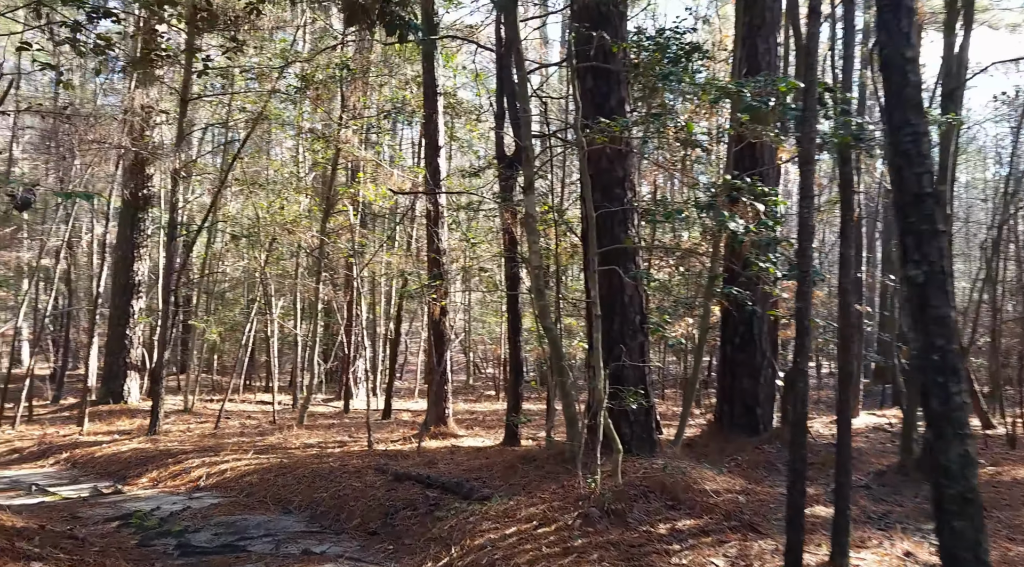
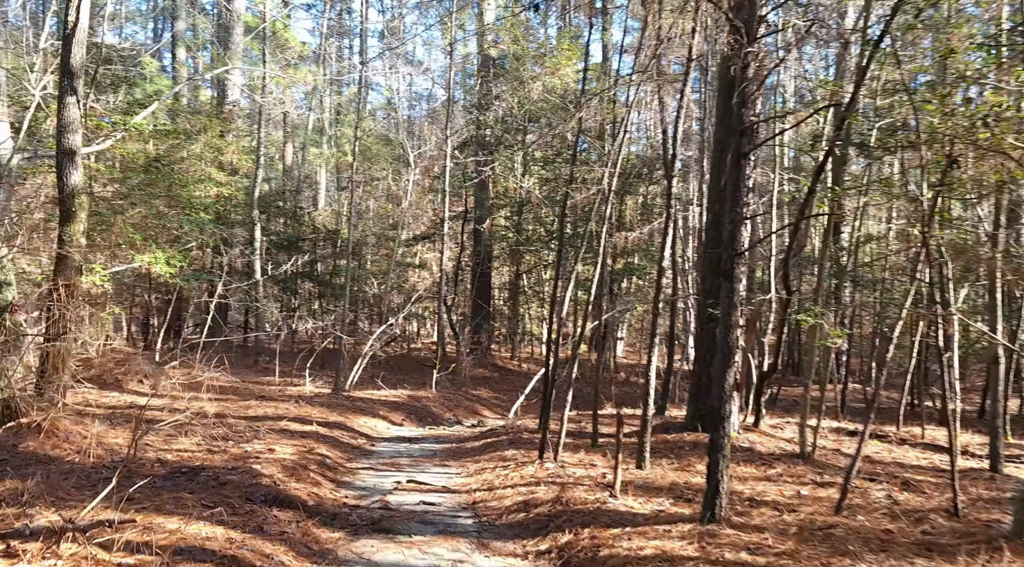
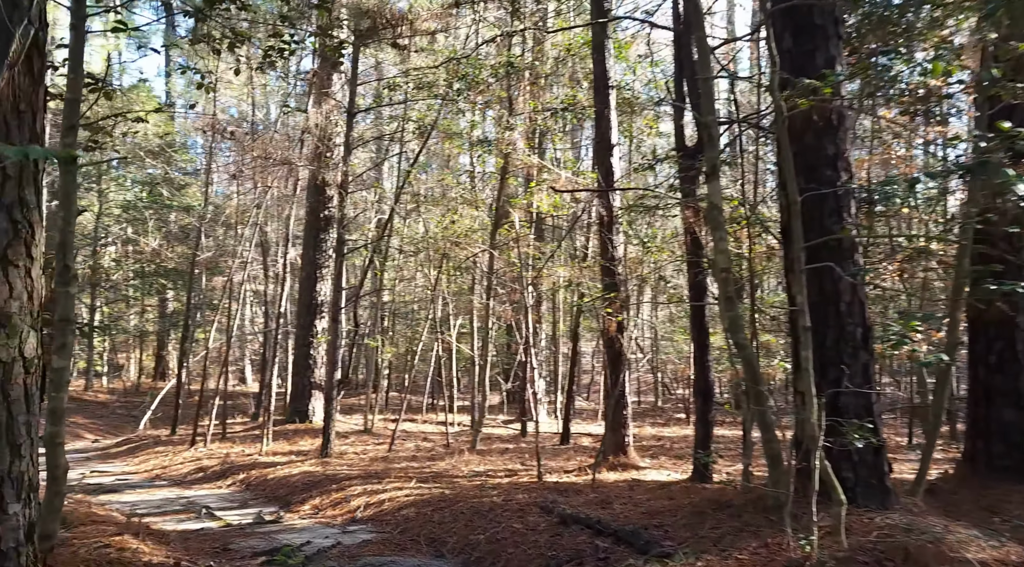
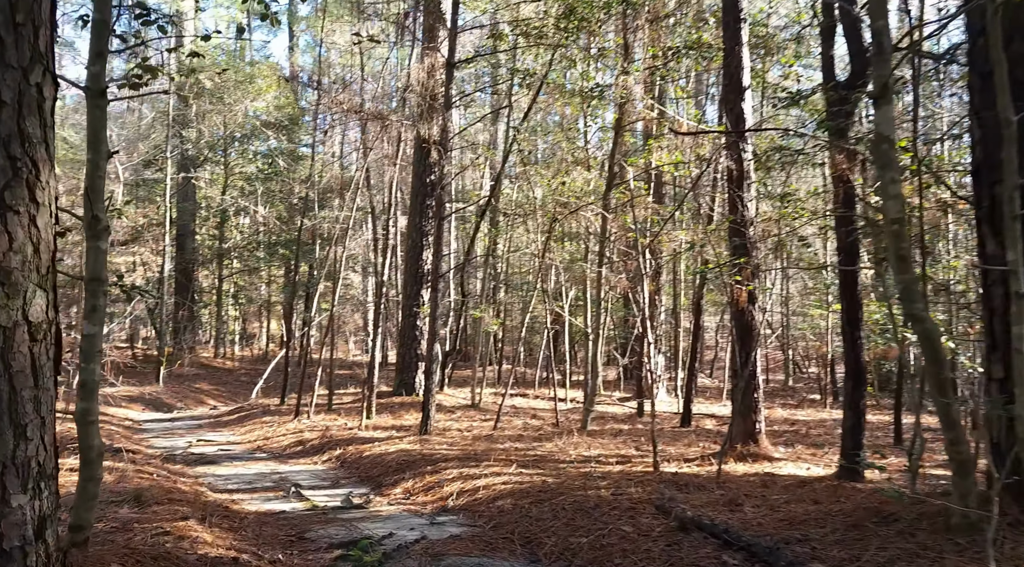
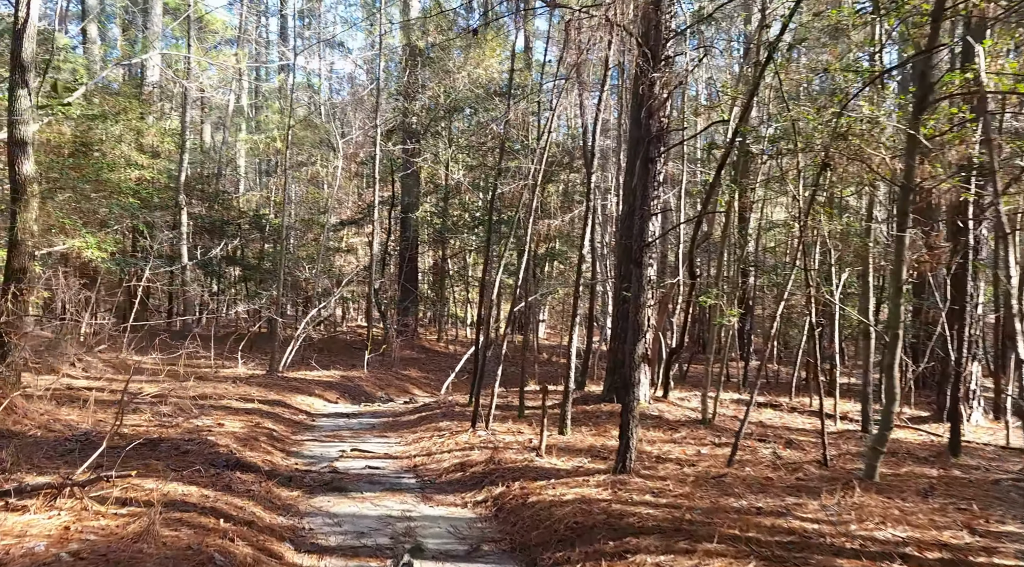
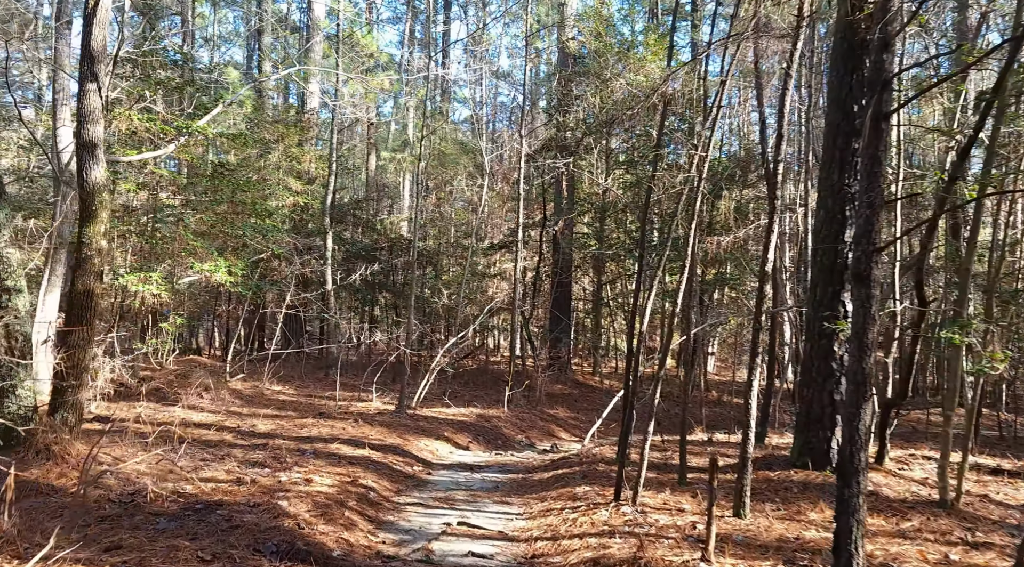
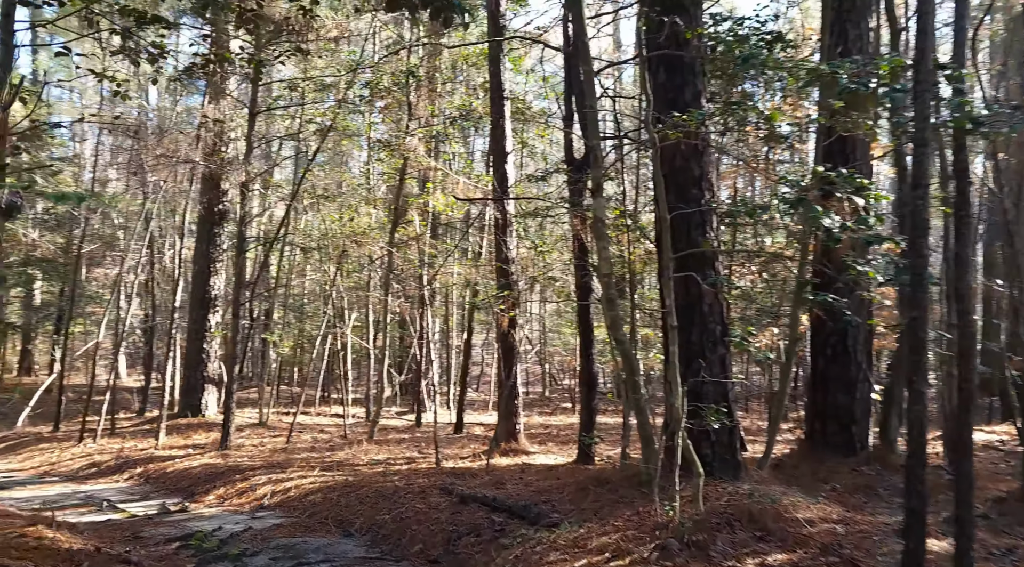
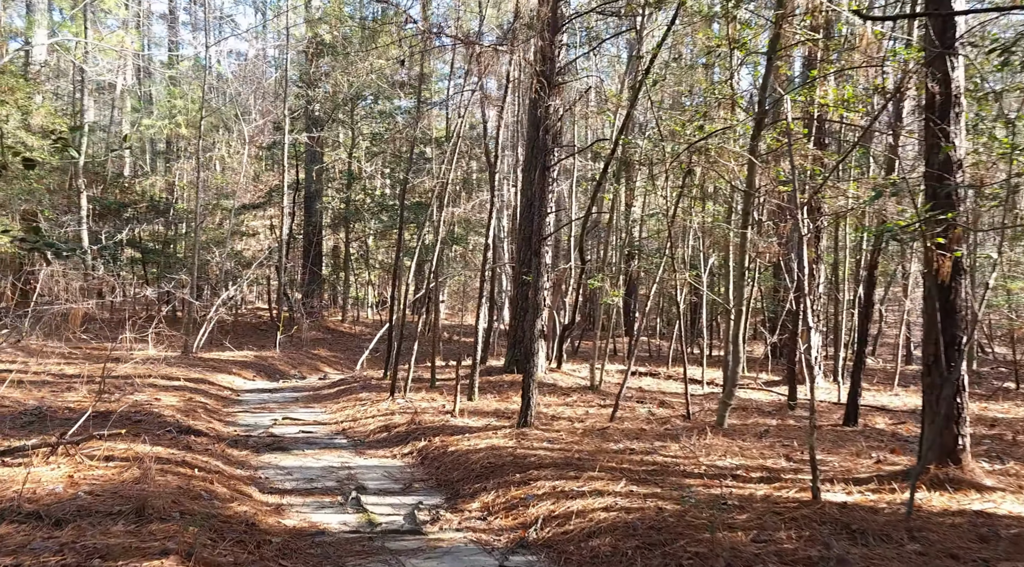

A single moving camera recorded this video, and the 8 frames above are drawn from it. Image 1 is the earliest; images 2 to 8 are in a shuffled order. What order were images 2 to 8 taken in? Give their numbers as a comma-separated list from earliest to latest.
7, 3, 4, 8, 5, 2, 6
